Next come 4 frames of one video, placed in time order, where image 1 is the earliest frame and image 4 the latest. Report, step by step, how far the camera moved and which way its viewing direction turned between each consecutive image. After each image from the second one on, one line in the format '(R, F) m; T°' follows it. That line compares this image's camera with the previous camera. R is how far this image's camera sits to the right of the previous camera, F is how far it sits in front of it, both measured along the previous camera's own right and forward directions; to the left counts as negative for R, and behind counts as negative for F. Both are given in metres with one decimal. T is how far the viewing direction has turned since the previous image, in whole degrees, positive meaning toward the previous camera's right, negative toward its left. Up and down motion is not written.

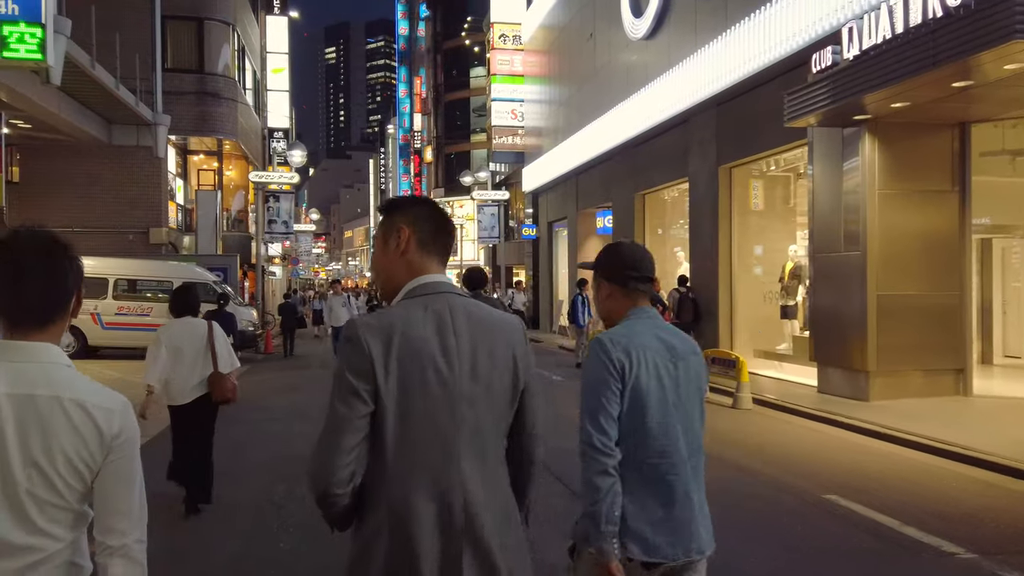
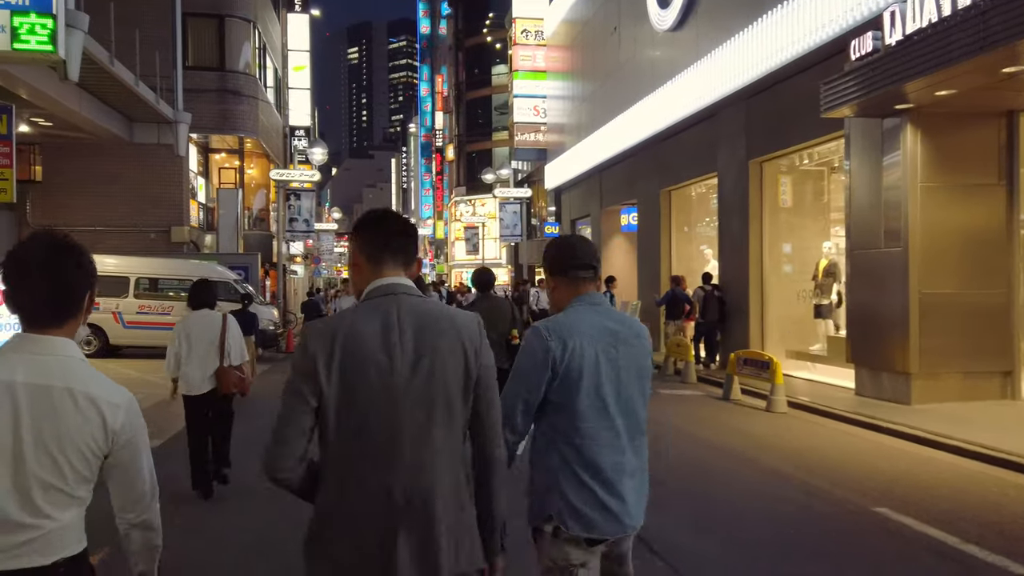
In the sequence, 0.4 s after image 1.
(0.0, +0.4) m; -2°
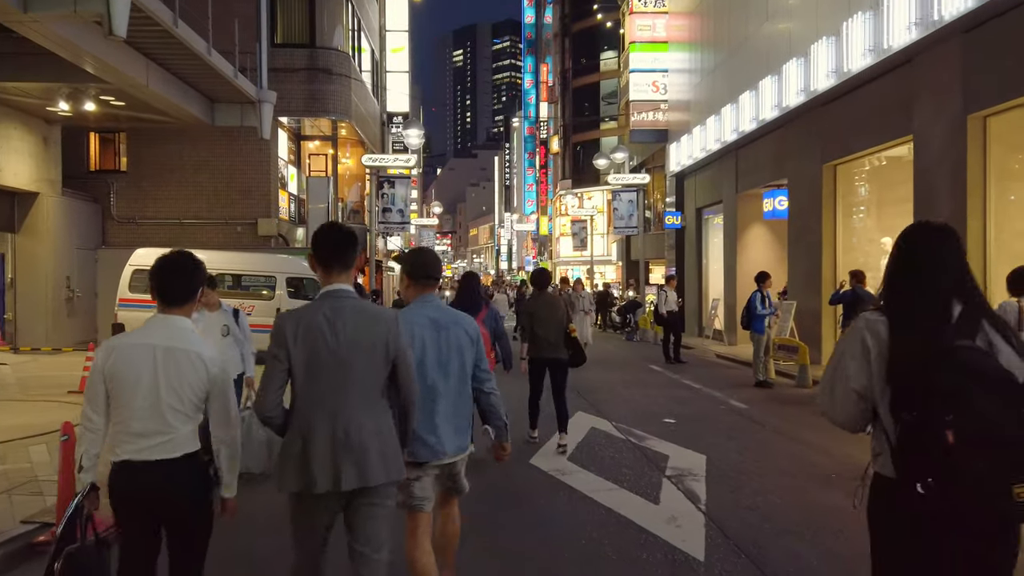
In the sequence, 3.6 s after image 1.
(-0.5, +3.0) m; -8°
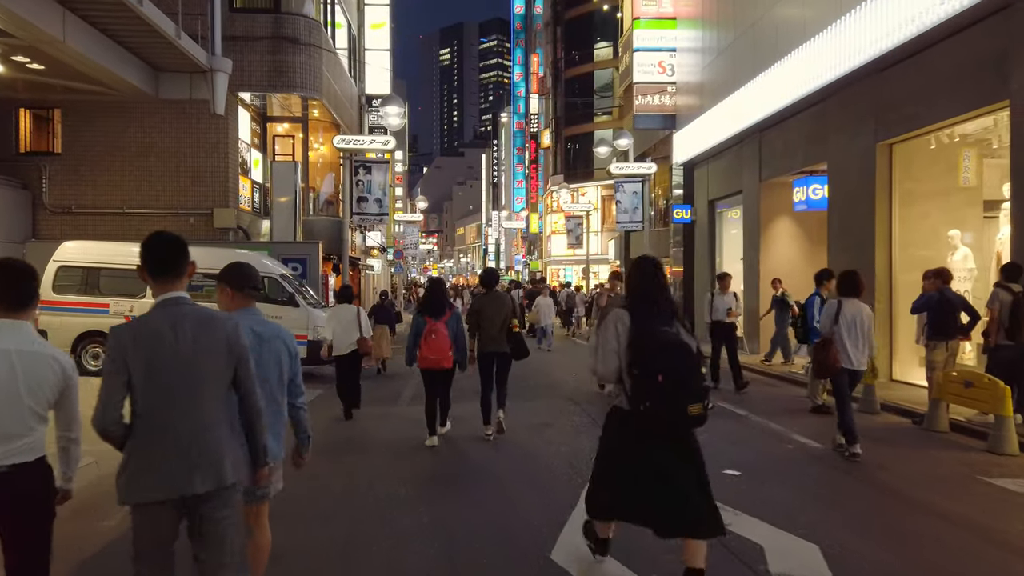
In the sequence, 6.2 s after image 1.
(-0.2, +2.6) m; +1°
